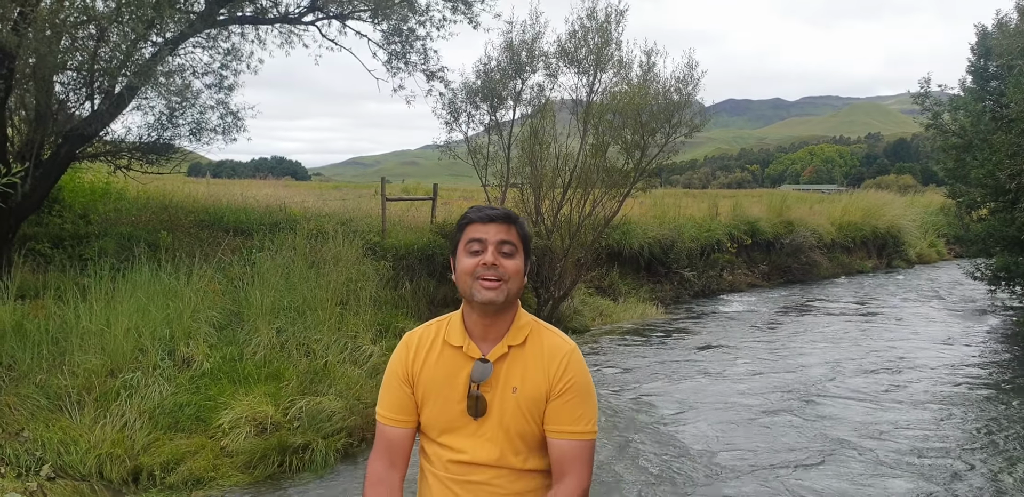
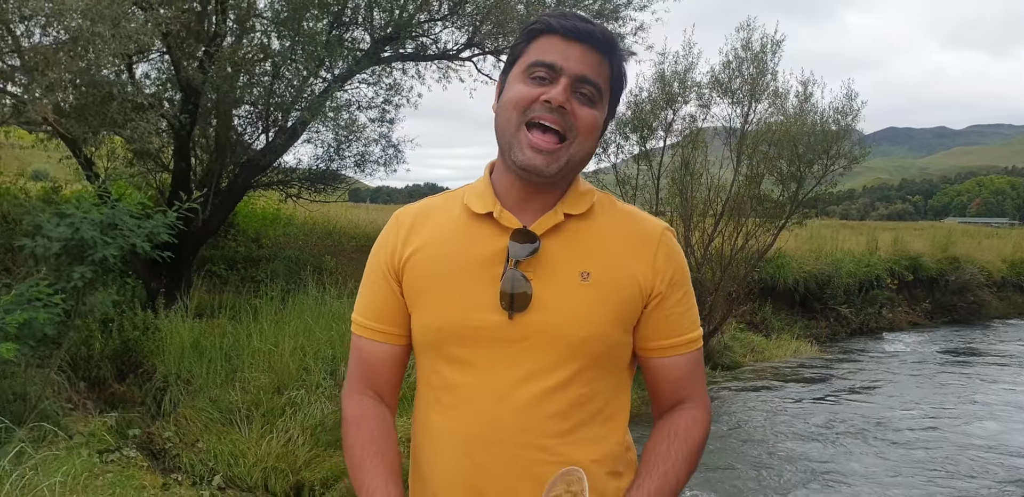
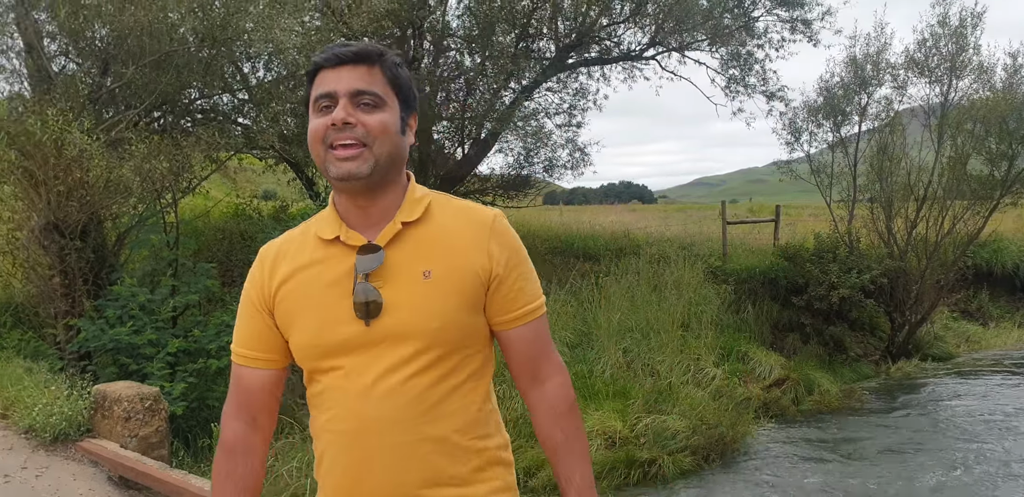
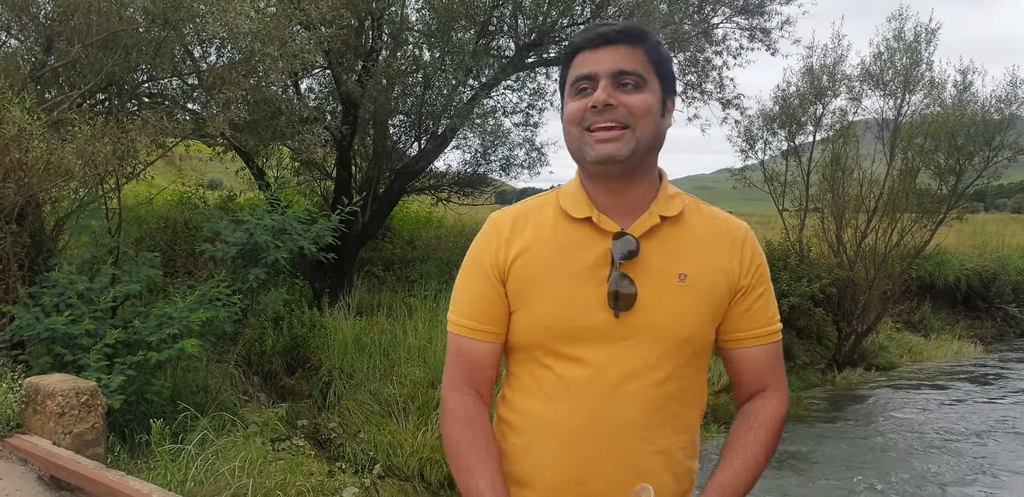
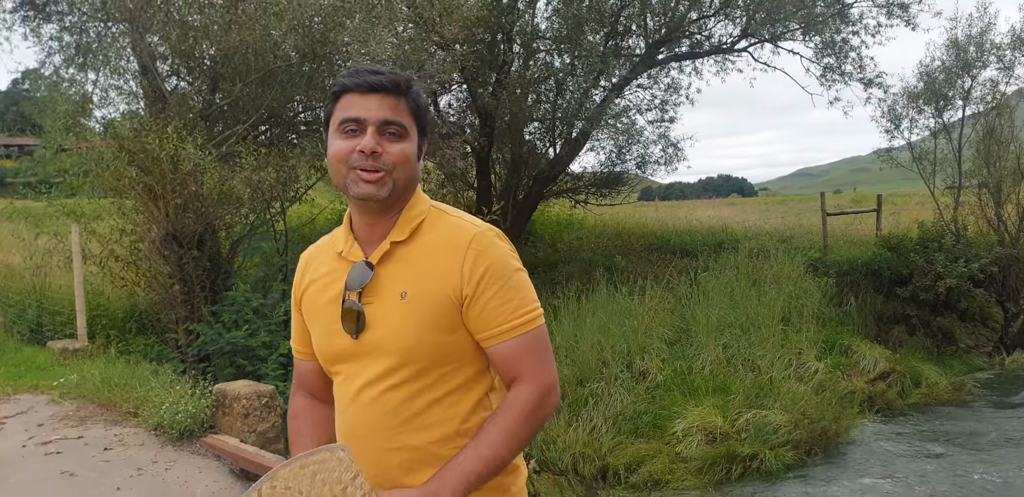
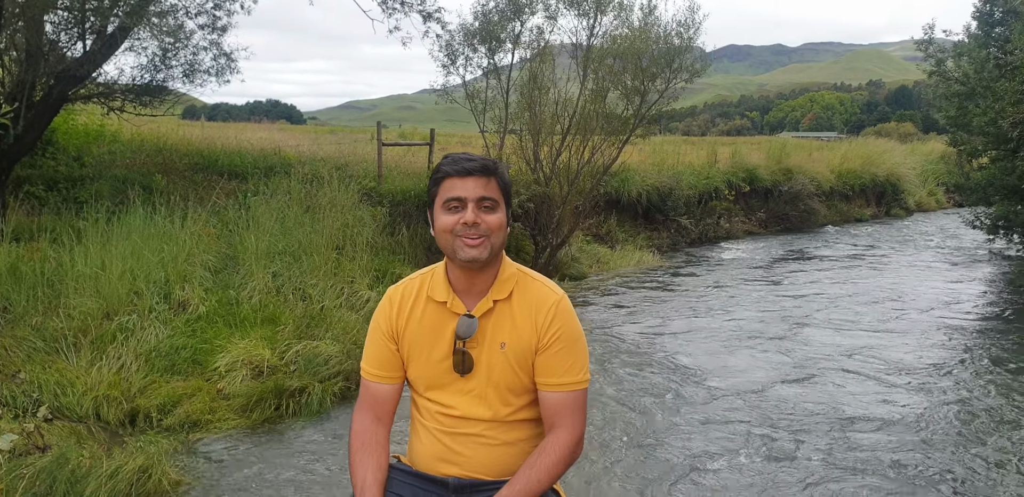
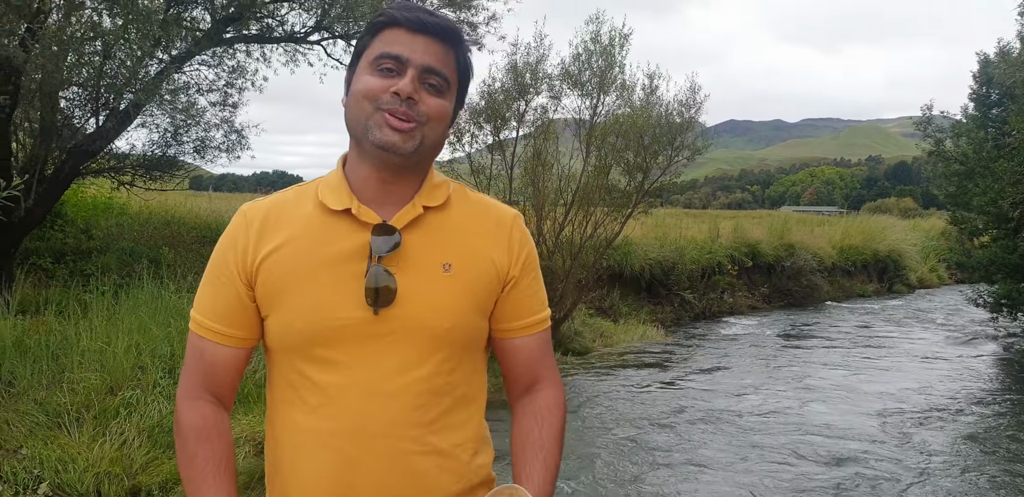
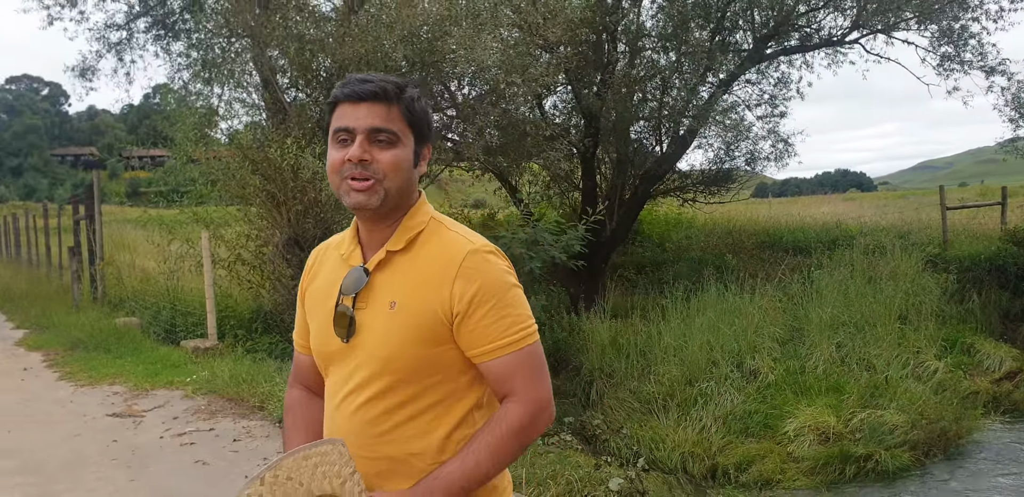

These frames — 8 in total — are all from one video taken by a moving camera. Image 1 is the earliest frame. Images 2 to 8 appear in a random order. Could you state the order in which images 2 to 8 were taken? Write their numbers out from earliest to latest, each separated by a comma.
6, 7, 2, 4, 3, 5, 8
